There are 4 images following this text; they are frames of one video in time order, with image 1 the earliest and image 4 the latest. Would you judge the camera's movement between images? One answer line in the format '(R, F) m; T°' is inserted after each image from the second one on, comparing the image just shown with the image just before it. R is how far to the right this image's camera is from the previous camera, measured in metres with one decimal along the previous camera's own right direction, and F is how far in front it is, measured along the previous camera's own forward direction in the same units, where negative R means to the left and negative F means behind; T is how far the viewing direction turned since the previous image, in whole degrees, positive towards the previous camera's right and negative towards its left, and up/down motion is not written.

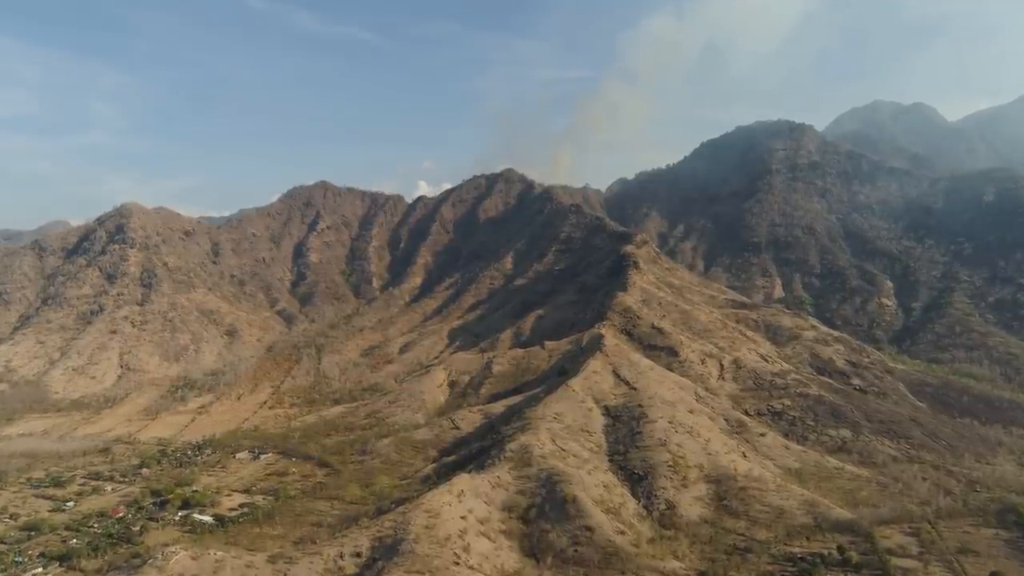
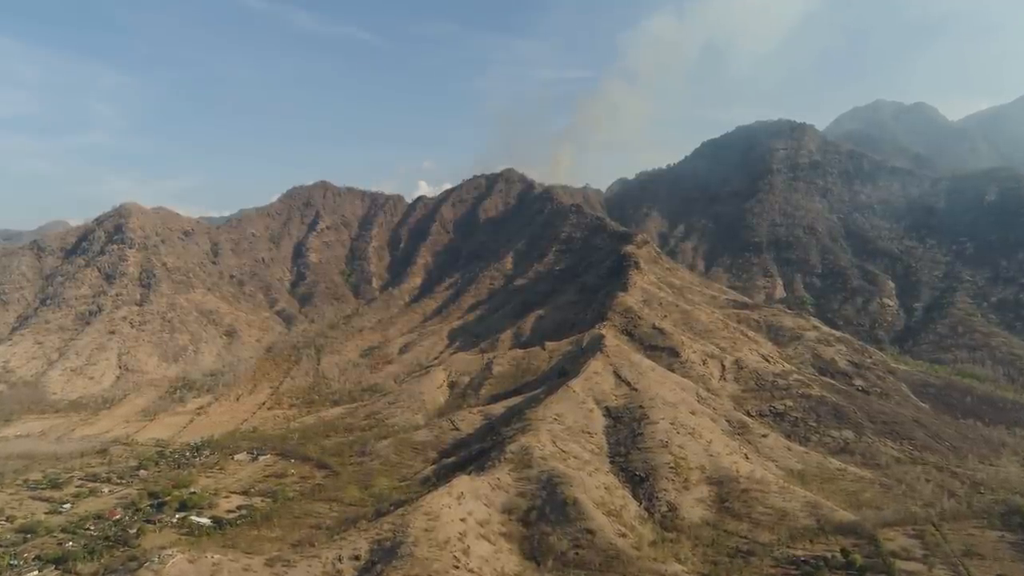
(0.0, +0.5) m; 0°
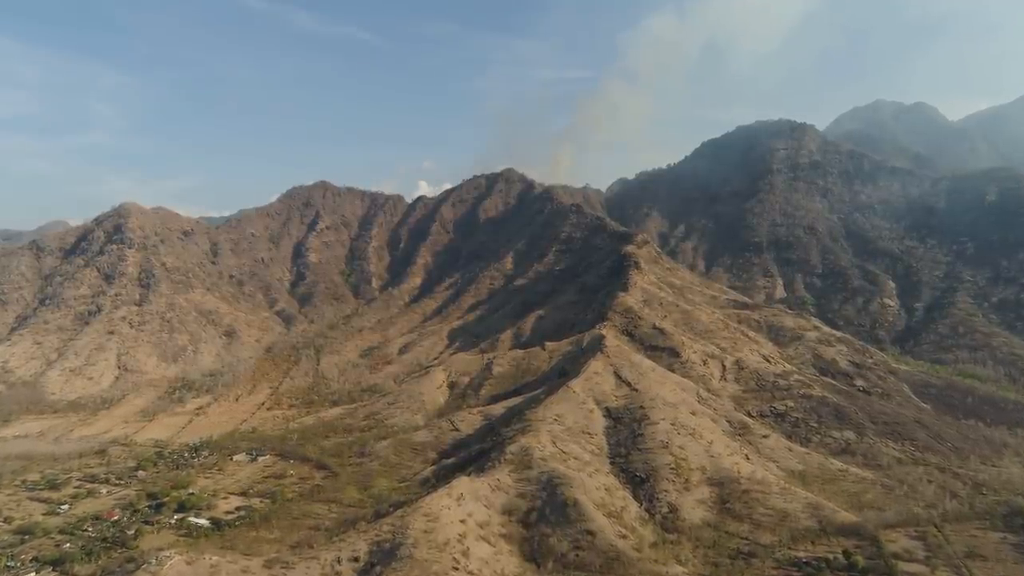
(0.0, +0.3) m; 0°
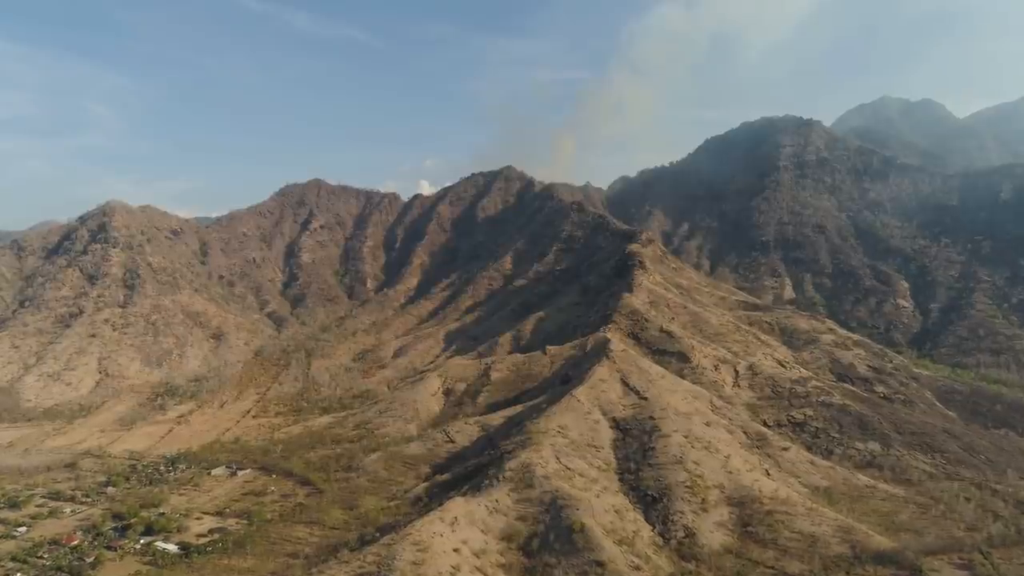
(0.0, +5.0) m; 0°
